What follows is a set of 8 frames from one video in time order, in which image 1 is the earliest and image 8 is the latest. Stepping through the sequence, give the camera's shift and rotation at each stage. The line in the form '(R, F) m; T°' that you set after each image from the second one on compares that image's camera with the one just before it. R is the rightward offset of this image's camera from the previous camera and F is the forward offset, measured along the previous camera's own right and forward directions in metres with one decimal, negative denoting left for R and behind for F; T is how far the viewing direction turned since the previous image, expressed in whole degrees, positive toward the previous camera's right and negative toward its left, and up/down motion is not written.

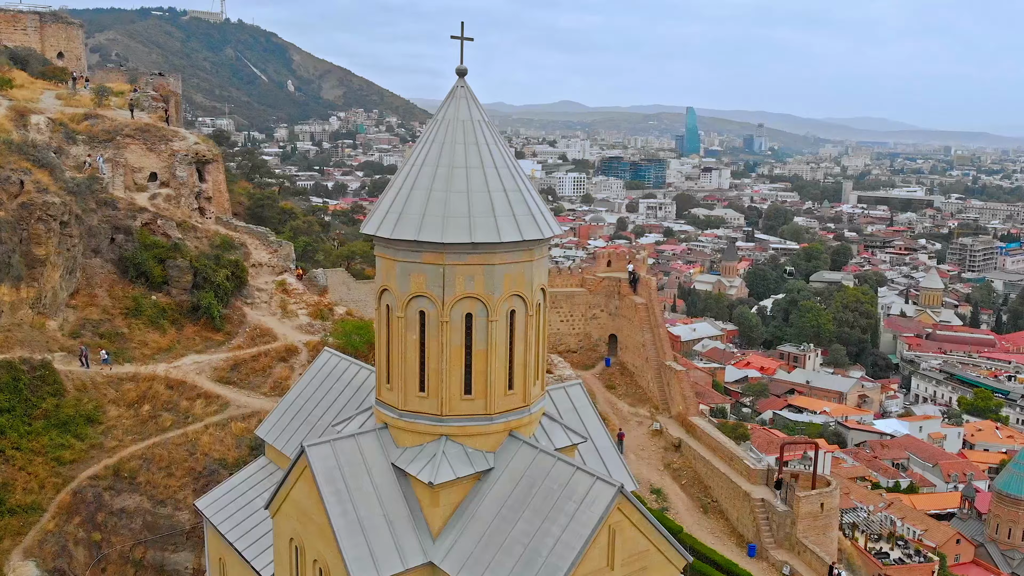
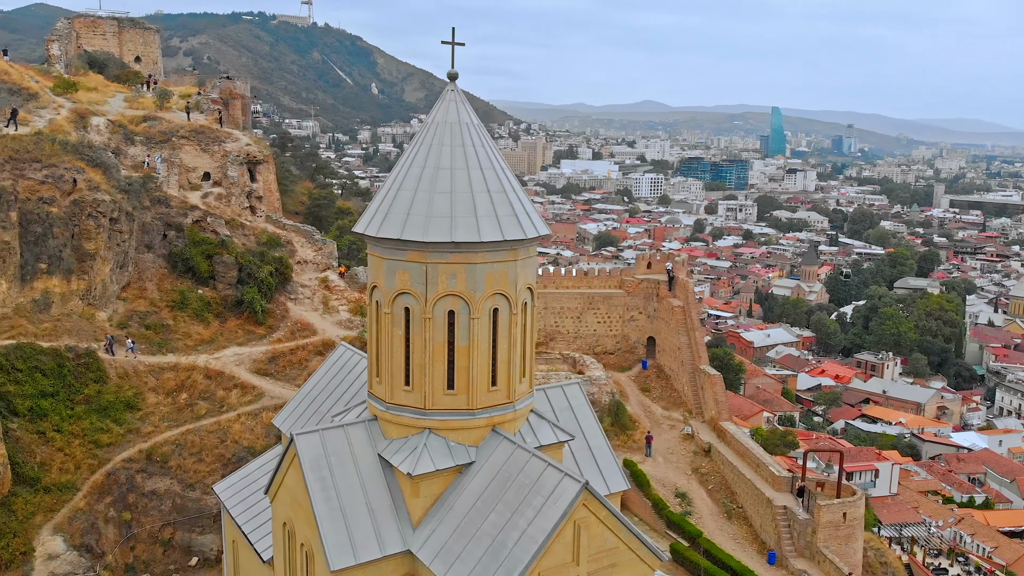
(+1.0, -0.1) m; -5°
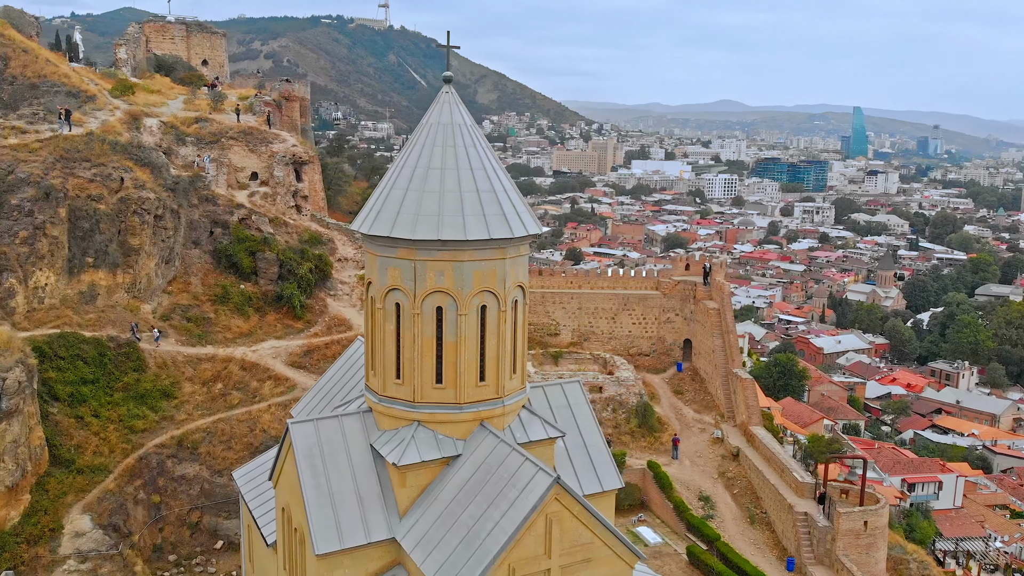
(+0.9, -0.1) m; -5°
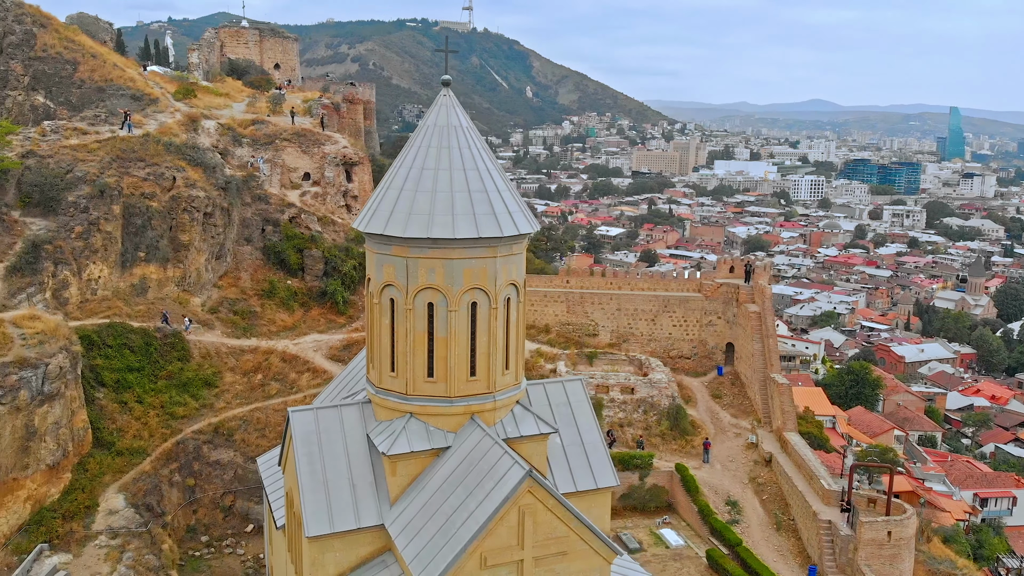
(+1.0, -0.2) m; -5°
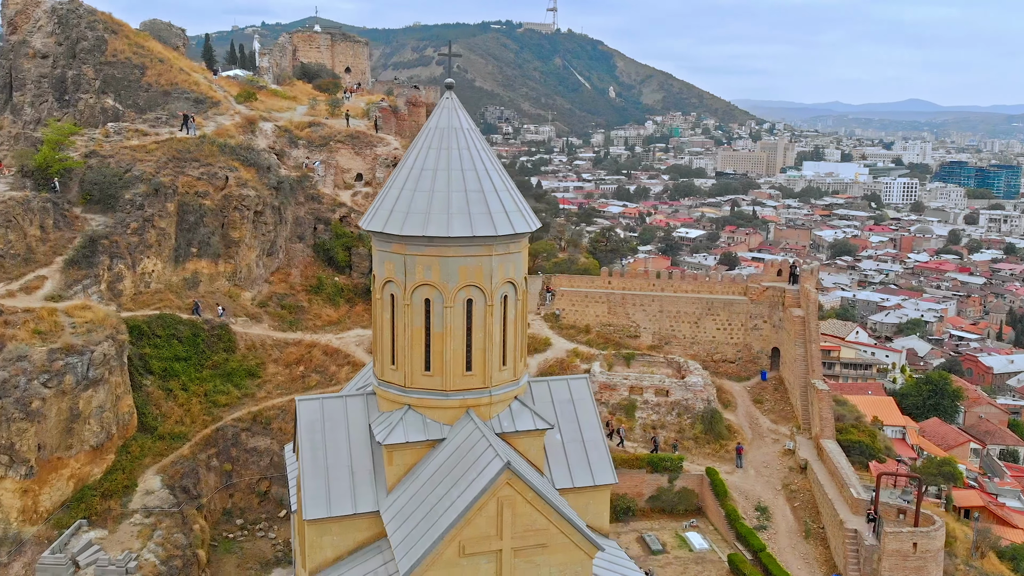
(+1.0, -0.2) m; -5°
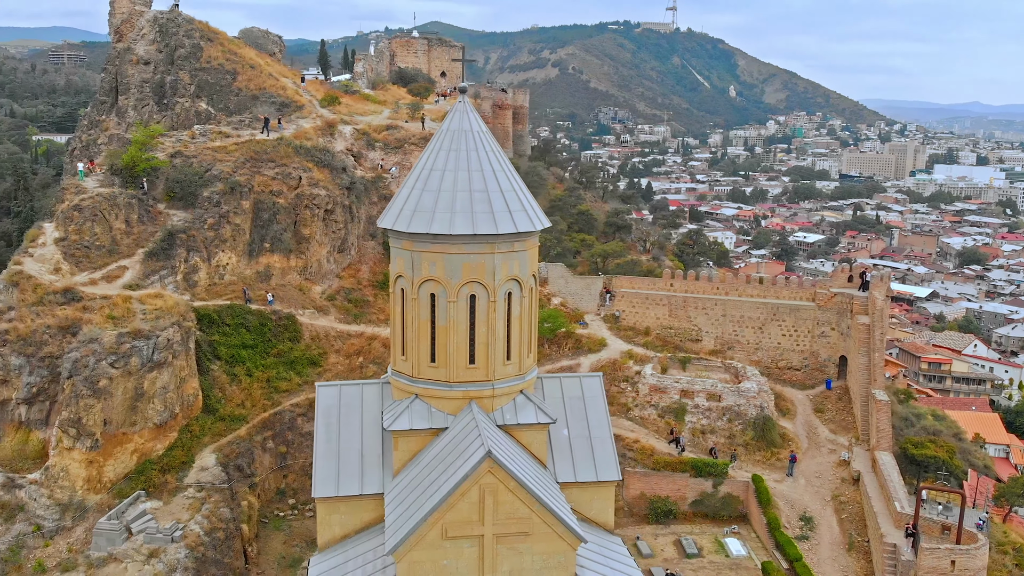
(+1.3, -0.2) m; -8°
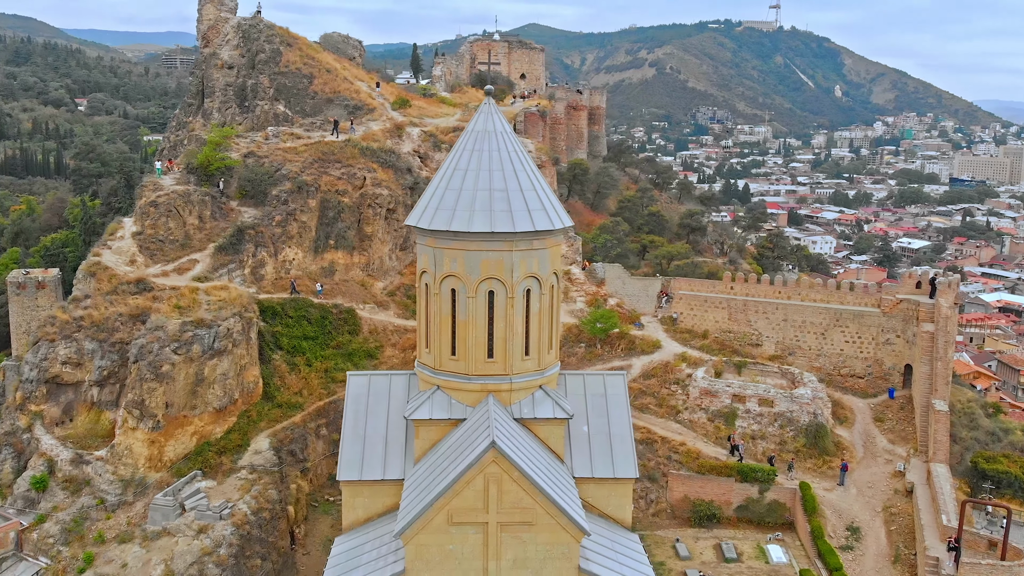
(+1.0, -0.2) m; -6°
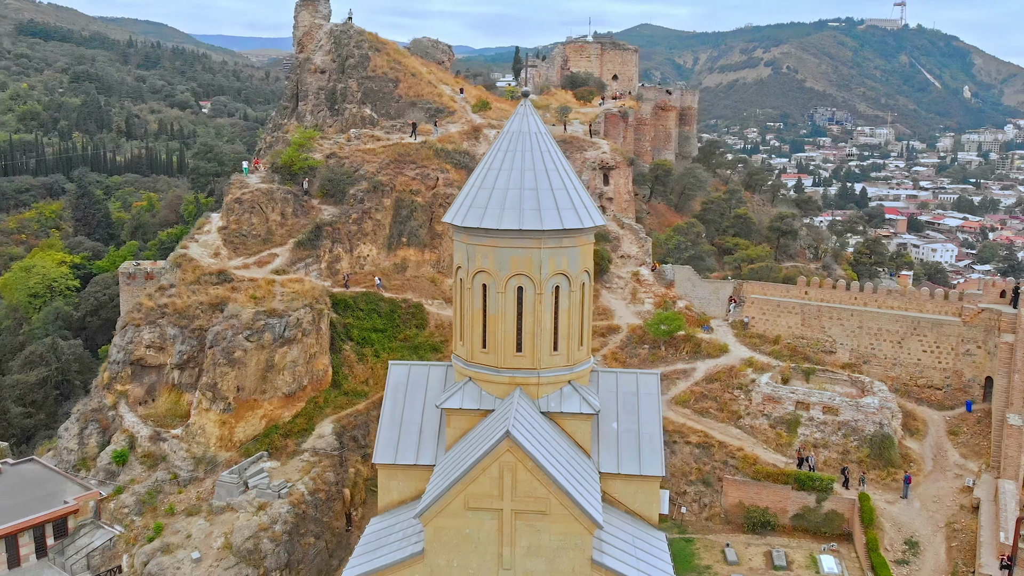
(+1.0, -0.3) m; -7°
